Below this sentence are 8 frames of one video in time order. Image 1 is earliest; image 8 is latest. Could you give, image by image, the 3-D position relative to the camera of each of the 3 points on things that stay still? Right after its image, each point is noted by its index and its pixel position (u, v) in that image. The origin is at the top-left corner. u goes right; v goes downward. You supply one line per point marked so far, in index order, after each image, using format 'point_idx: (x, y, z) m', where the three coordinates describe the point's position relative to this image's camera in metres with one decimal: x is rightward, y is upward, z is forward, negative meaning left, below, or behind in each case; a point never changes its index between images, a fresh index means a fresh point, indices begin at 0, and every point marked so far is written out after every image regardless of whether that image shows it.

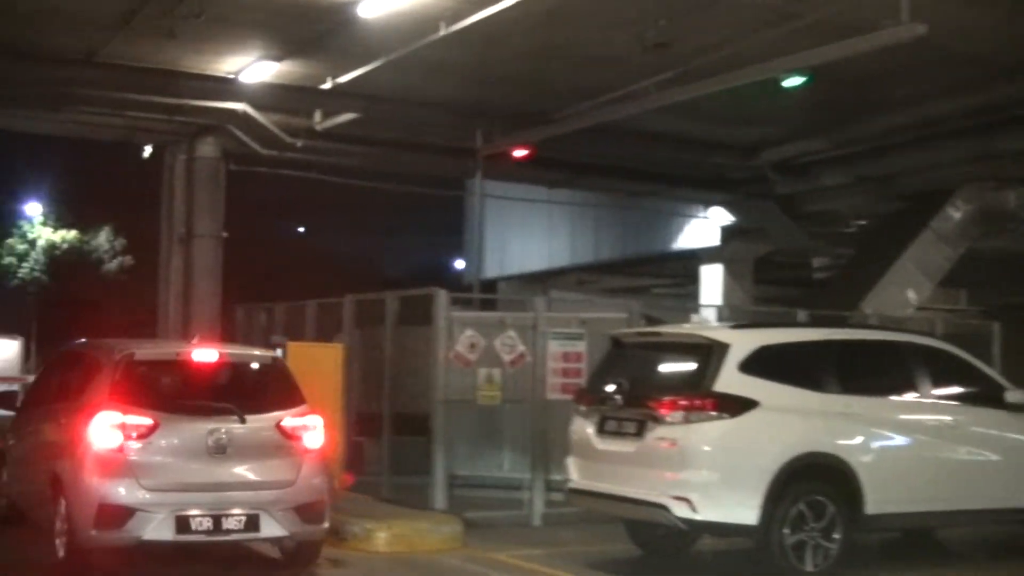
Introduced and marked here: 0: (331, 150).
0: (-1.6, +1.3, +18.6) m
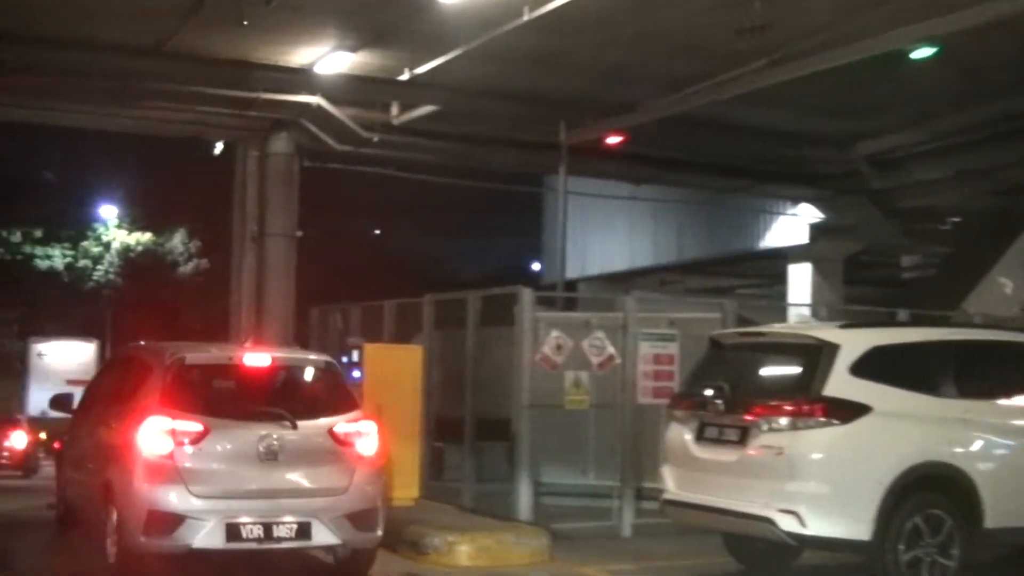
0: (-0.9, +1.3, +18.0) m
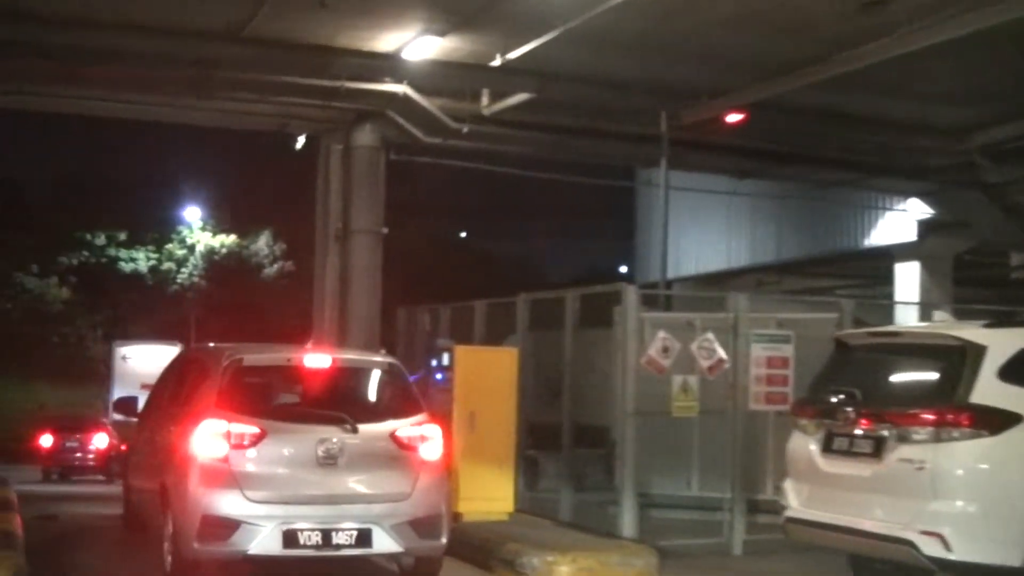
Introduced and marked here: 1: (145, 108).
0: (-0.1, +1.3, +17.0) m
1: (-3.1, +1.5, +17.0) m
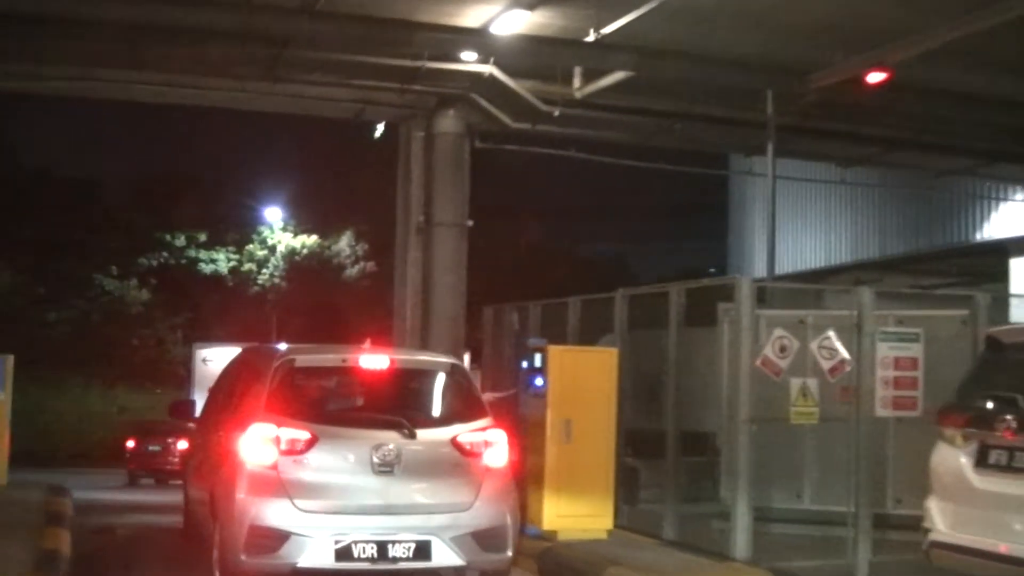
0: (+0.6, +1.3, +15.9) m
1: (-2.3, +1.5, +16.0) m
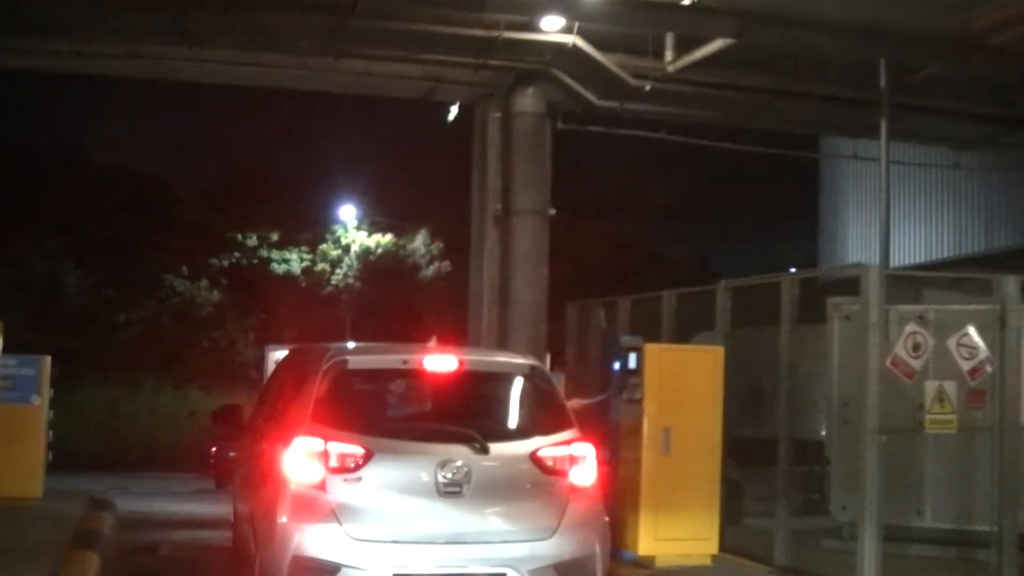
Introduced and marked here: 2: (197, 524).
0: (+1.3, +1.4, +14.4) m
1: (-1.7, +1.6, +14.7) m
2: (-2.1, -1.6, +13.4) m
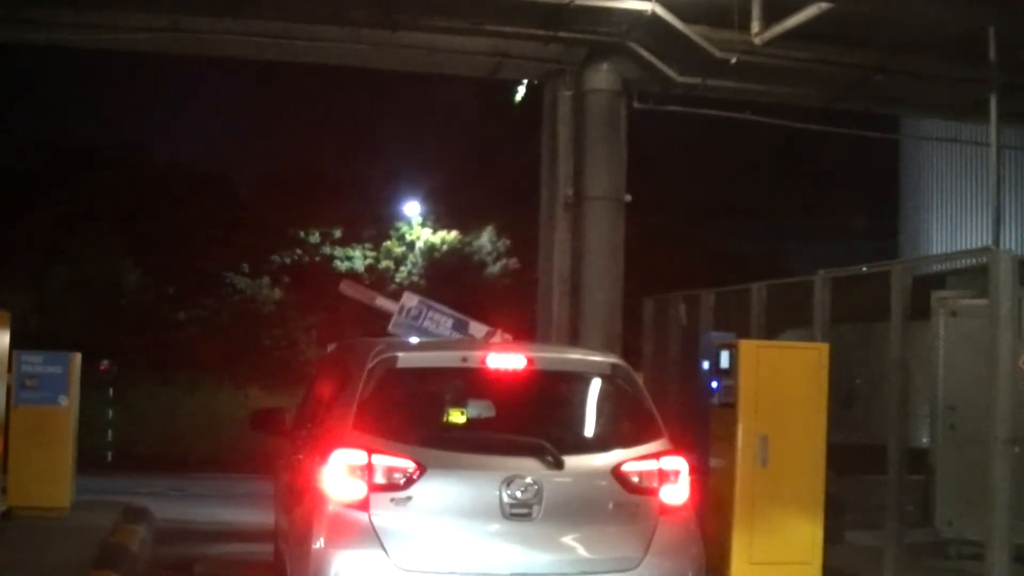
0: (+1.7, +1.4, +13.3) m
1: (-1.2, +1.6, +13.6) m
2: (-1.7, -1.5, +12.4) m
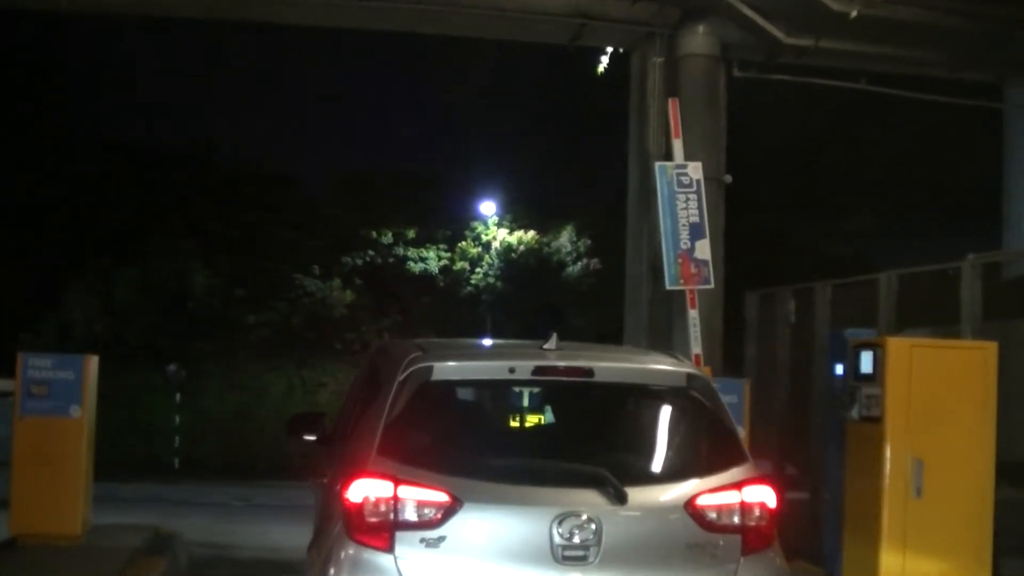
0: (+2.2, +1.5, +11.5) m
1: (-0.7, +1.6, +12.0) m
2: (-1.2, -1.5, +10.8) m
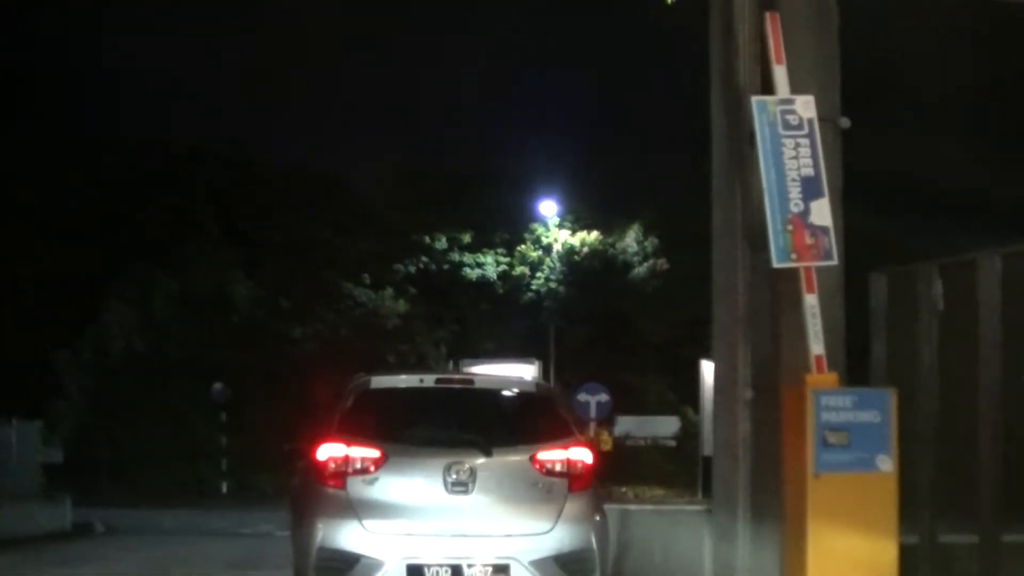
0: (+2.4, +1.6, +8.6) m
1: (-0.5, +1.7, +9.2) m
2: (-1.0, -1.4, +7.9) m
